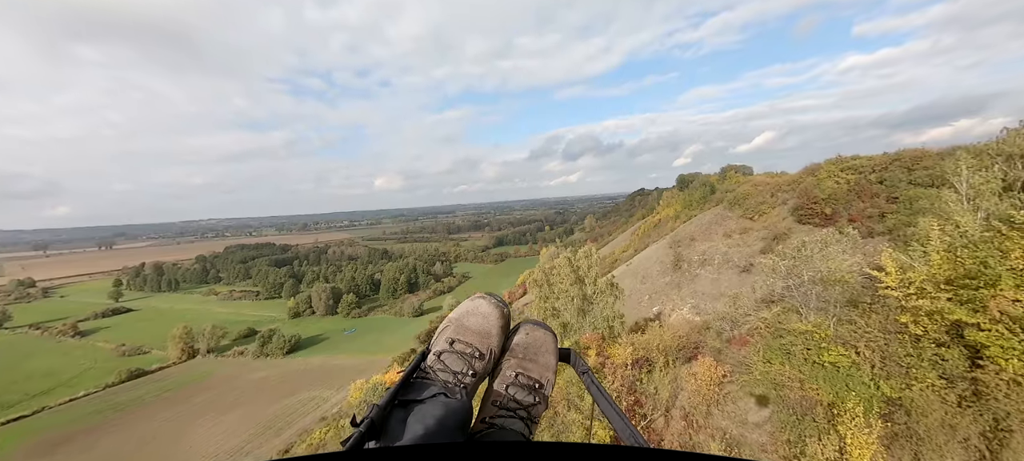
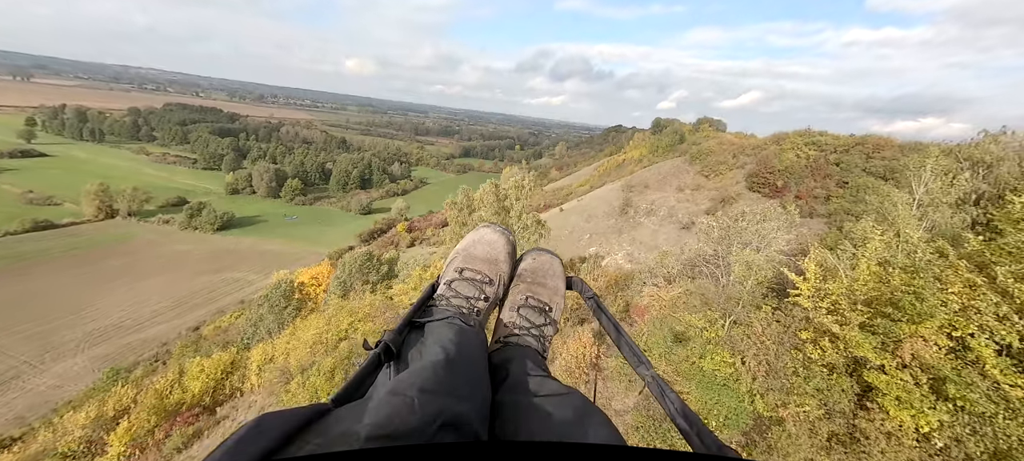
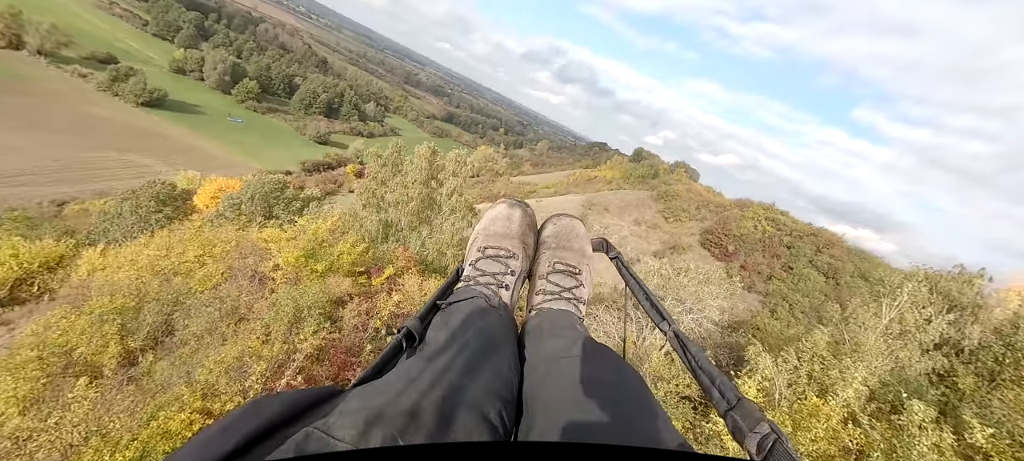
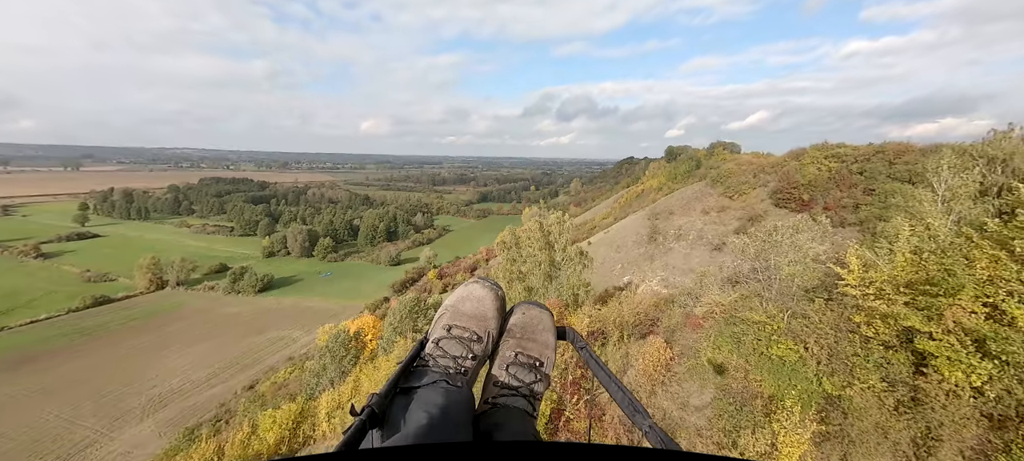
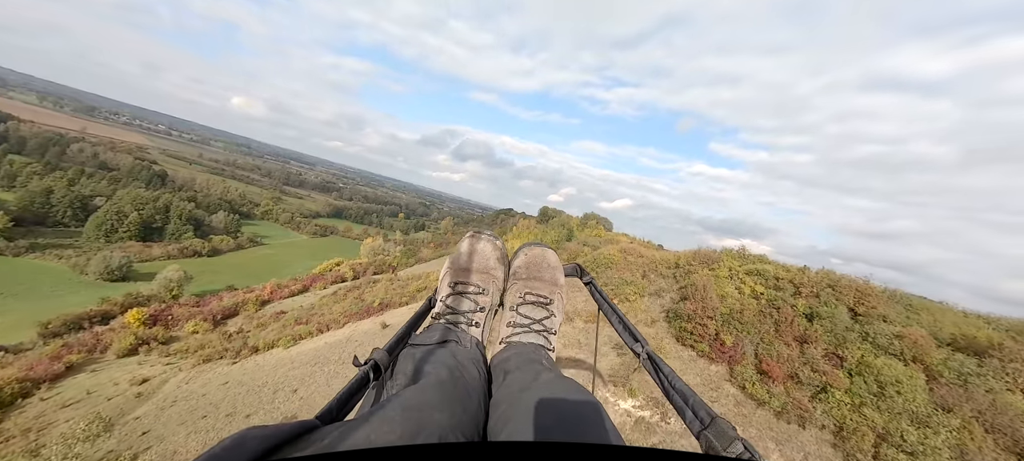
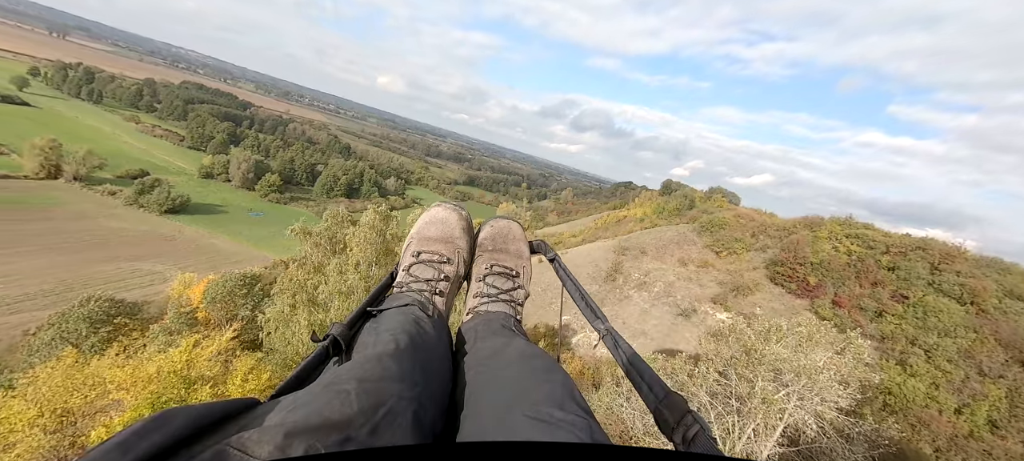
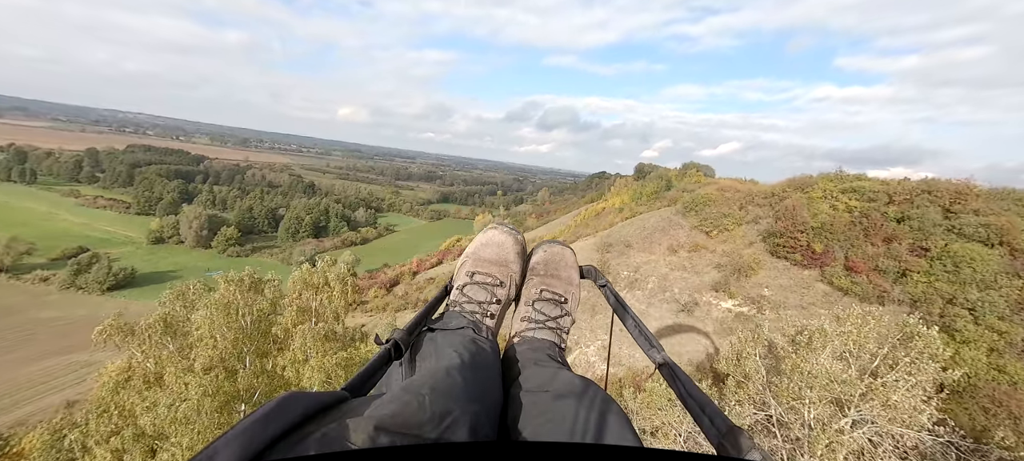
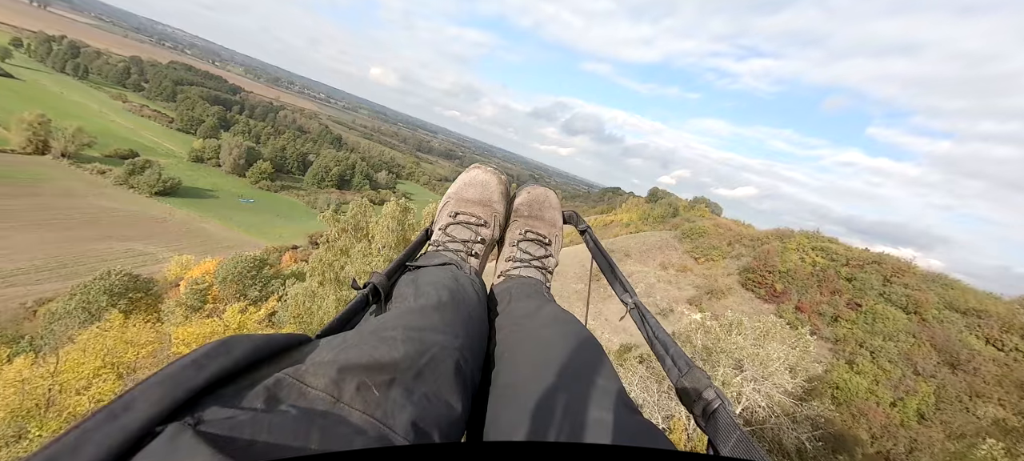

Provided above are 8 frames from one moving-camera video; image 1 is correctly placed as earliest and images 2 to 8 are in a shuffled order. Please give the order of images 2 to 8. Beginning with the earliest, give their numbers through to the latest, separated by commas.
4, 2, 3, 8, 6, 7, 5
